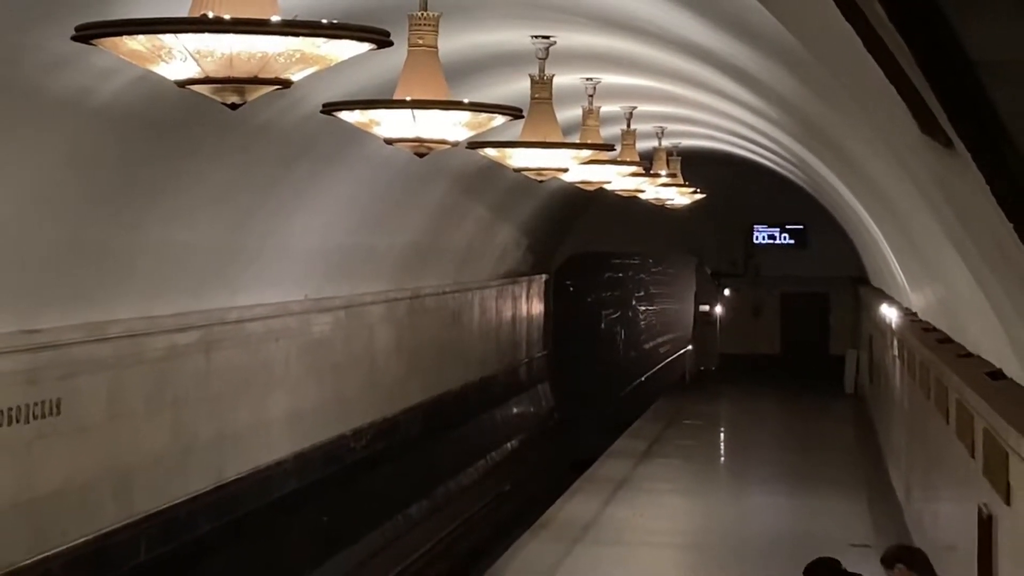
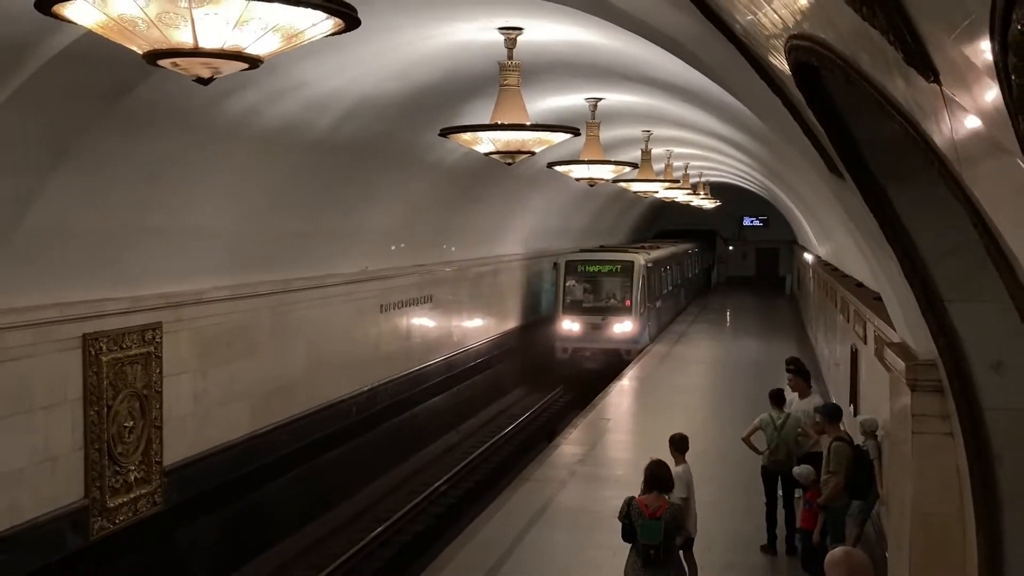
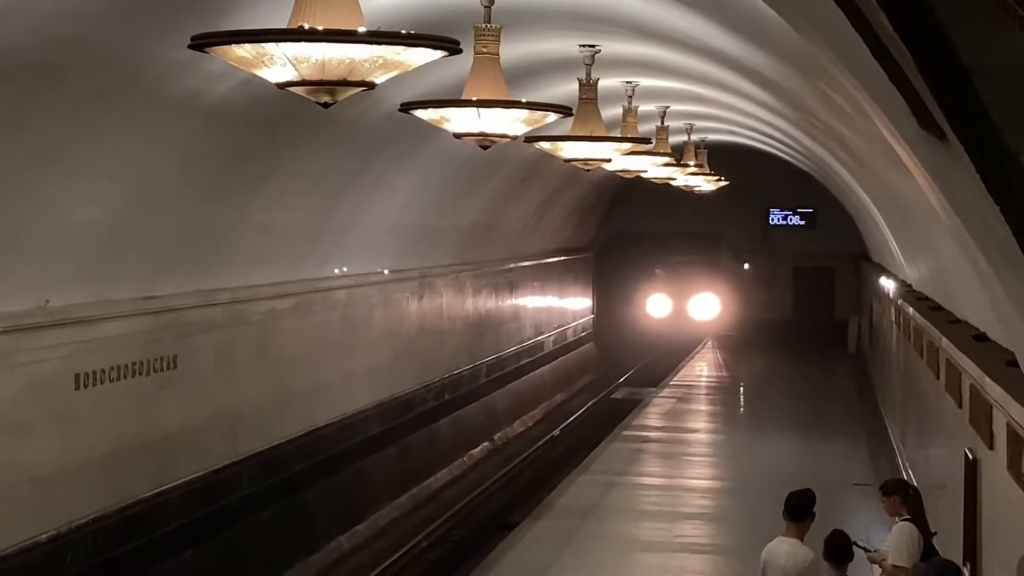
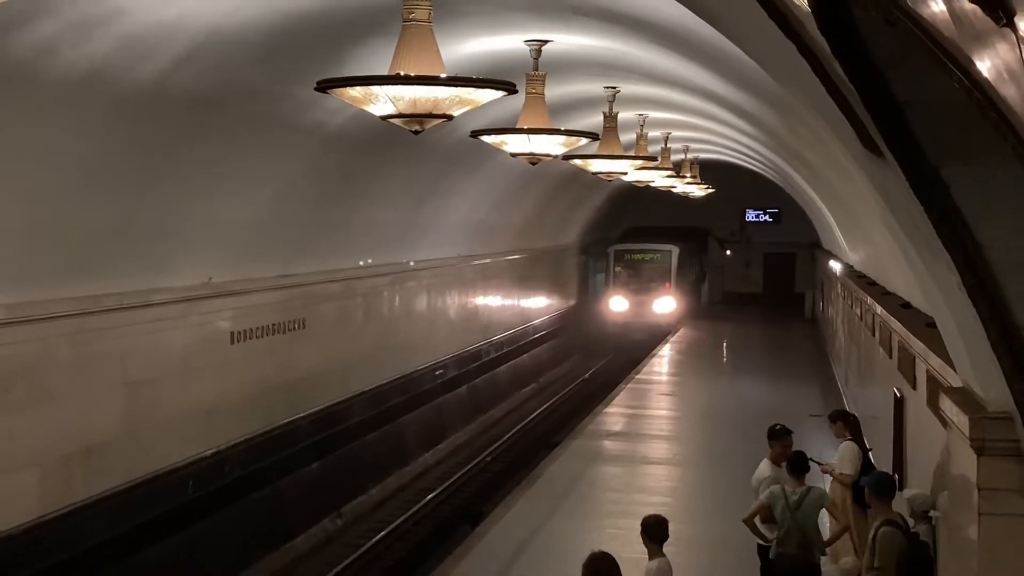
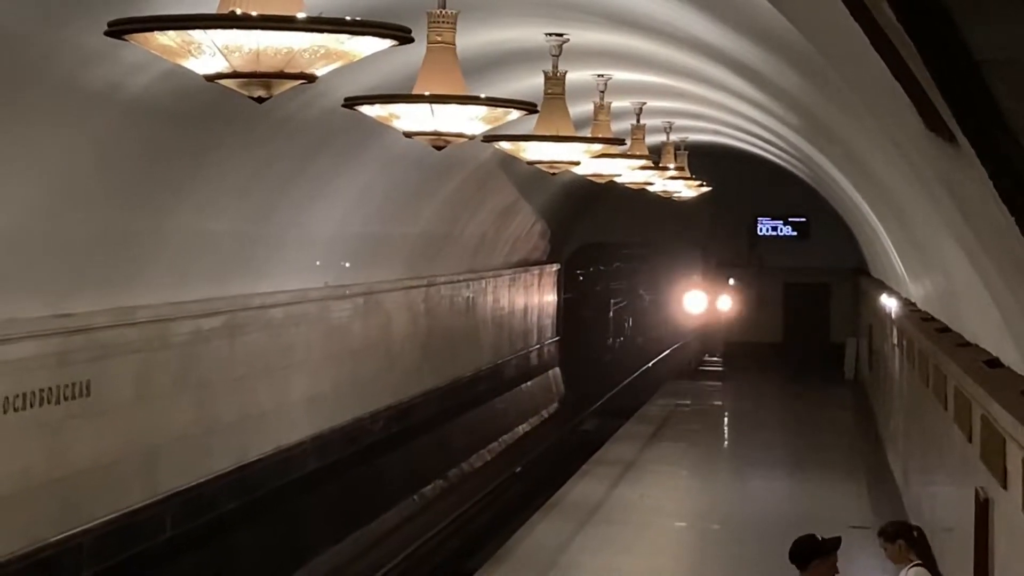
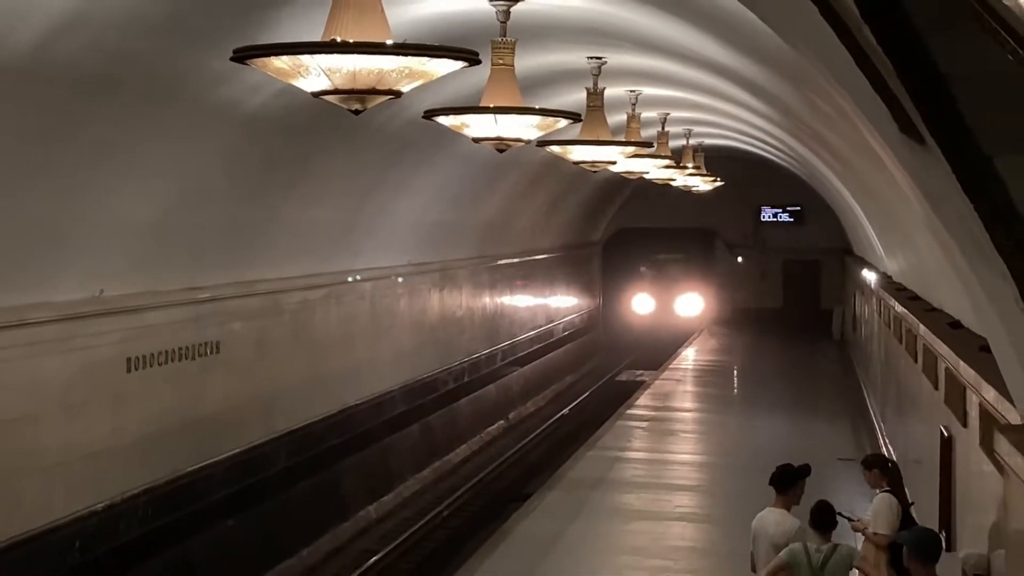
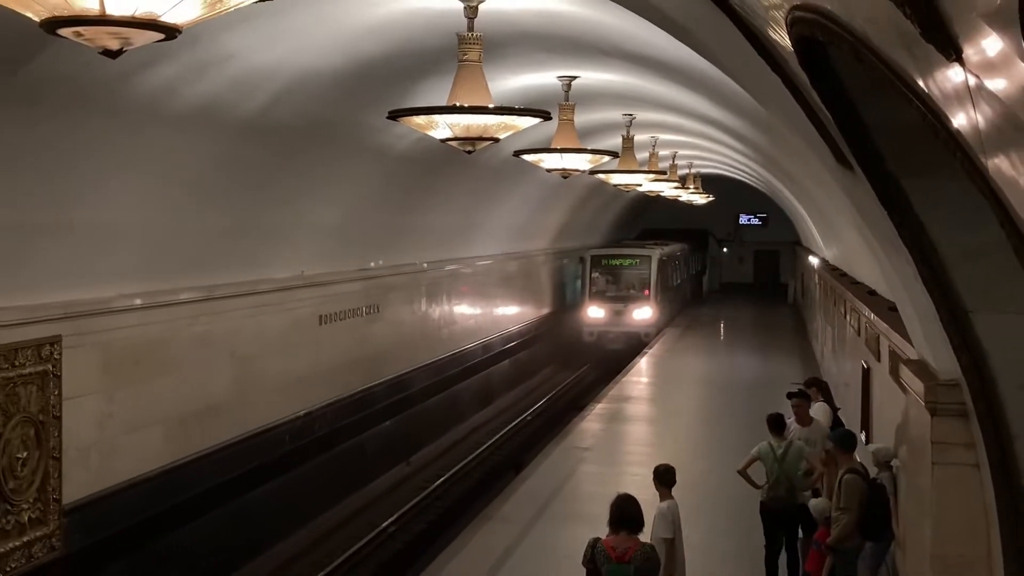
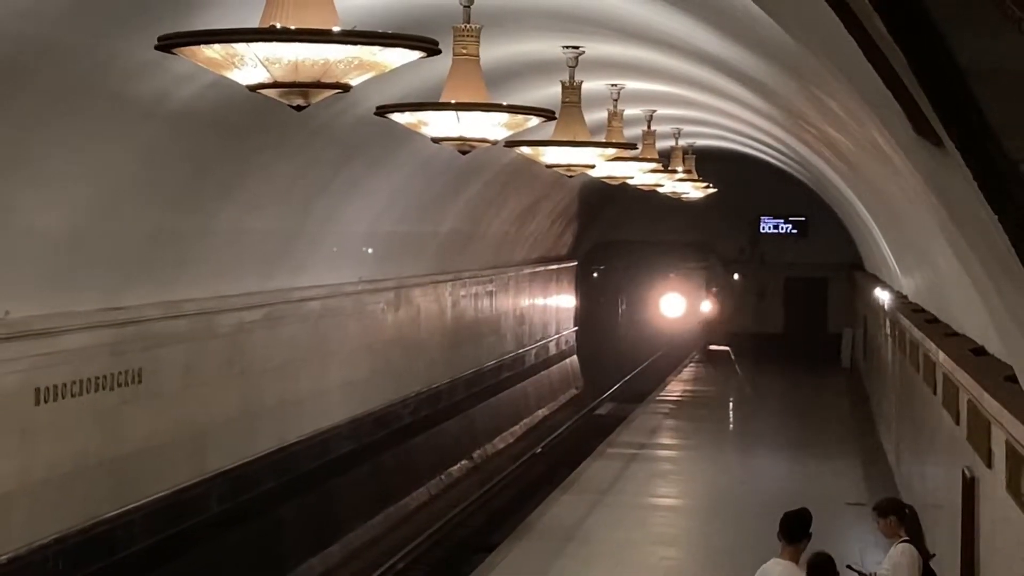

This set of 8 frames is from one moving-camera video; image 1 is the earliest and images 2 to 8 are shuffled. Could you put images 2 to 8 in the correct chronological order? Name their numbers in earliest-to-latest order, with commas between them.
5, 8, 3, 6, 4, 7, 2
